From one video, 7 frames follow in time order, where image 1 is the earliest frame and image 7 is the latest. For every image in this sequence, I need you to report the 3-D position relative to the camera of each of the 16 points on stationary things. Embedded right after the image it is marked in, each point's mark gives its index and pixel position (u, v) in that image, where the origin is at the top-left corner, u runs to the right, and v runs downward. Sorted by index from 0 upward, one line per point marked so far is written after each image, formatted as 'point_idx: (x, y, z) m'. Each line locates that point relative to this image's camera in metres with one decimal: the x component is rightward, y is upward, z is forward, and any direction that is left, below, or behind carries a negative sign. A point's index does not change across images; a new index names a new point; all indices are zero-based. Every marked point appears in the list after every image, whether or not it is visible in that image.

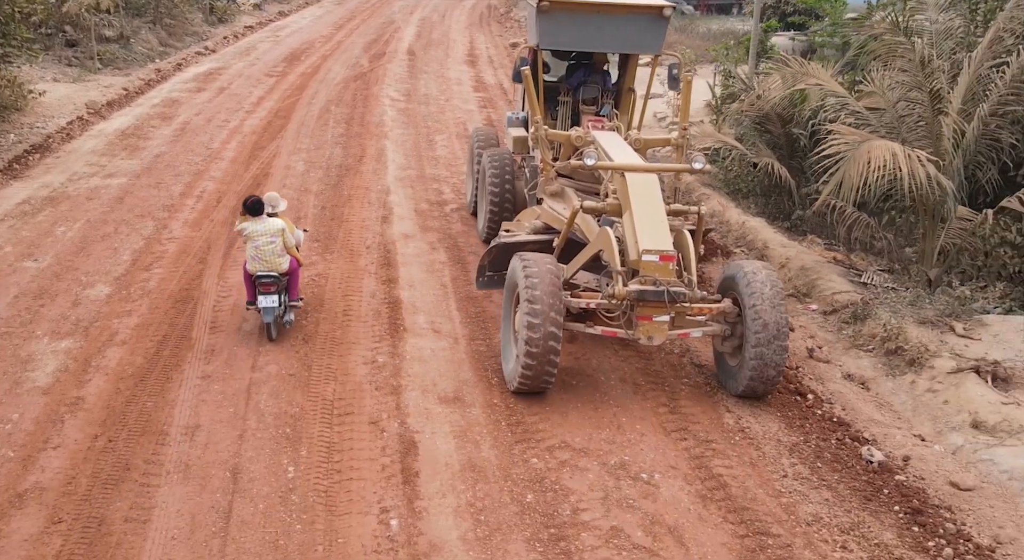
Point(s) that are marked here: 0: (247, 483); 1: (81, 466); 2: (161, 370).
0: (-1.5, -1.1, +5.4) m
1: (-2.5, -1.1, +5.5) m
2: (-2.4, -0.6, +6.7) m
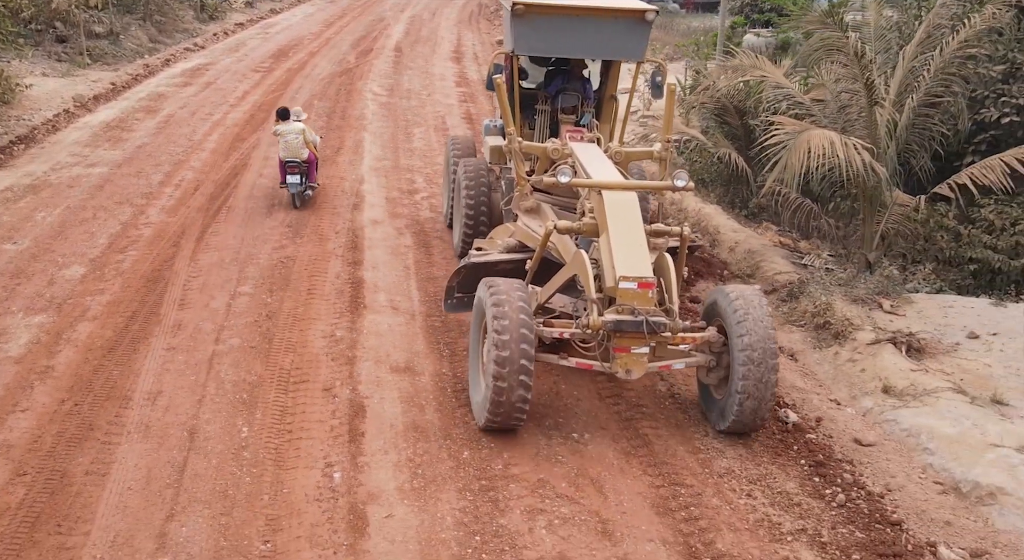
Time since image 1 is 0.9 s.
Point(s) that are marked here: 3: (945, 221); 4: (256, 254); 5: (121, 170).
0: (-1.8, -1.0, +5.8) m
1: (-2.8, -0.9, +5.9) m
2: (-2.8, -0.5, +7.1) m
3: (+4.1, +0.6, +9.1) m
4: (-2.4, +0.2, +9.1) m
5: (-4.9, +1.4, +12.2) m
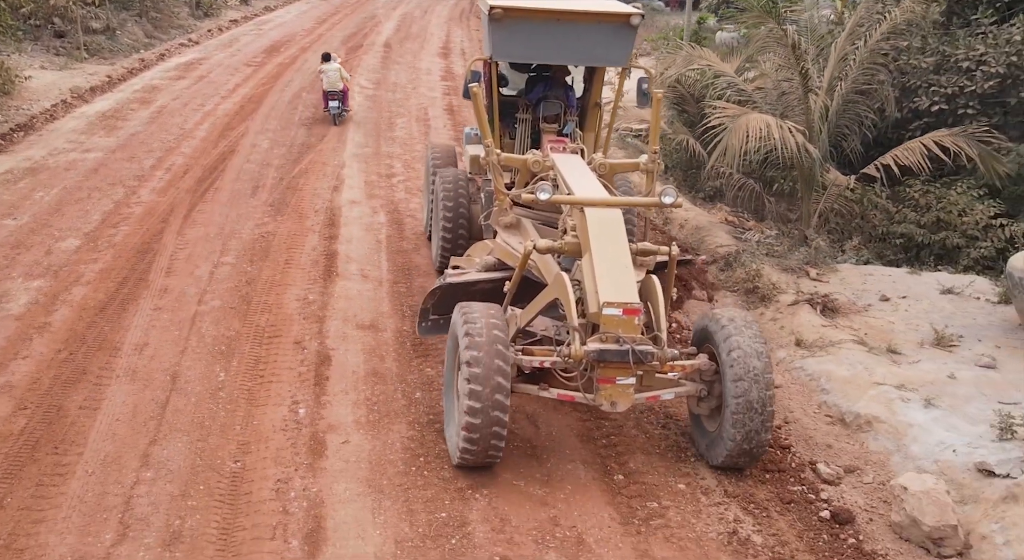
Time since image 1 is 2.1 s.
0: (-2.2, -0.7, +6.5) m
1: (-3.2, -0.6, +6.6) m
2: (-3.2, -0.2, +7.8) m
3: (+3.8, +0.8, +9.8) m
4: (-2.8, +0.5, +9.8) m
5: (-5.3, +1.7, +12.9) m
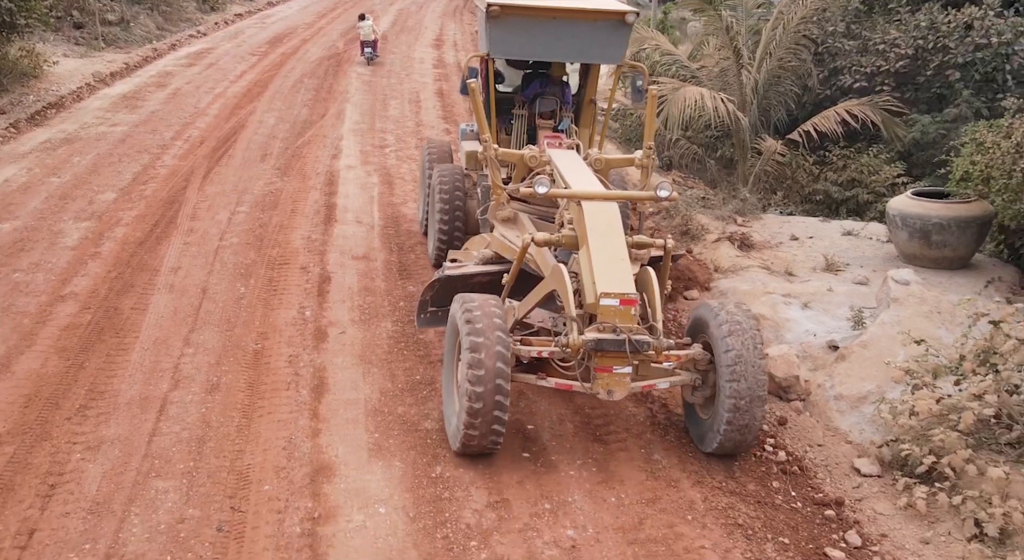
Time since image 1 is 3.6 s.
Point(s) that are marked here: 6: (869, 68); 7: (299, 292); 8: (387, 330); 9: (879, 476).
0: (-2.5, -0.1, +8.1) m
1: (-3.5, 0.0, +8.2) m
2: (-3.5, +0.4, +9.4) m
3: (+3.5, +1.4, +11.4) m
4: (-3.1, +1.1, +11.4) m
5: (-5.6, +2.3, +14.5) m
6: (+4.3, +2.5, +11.6) m
7: (-1.8, -0.1, +8.2) m
8: (-1.0, -0.4, +7.5) m
9: (+2.1, -1.1, +5.5) m
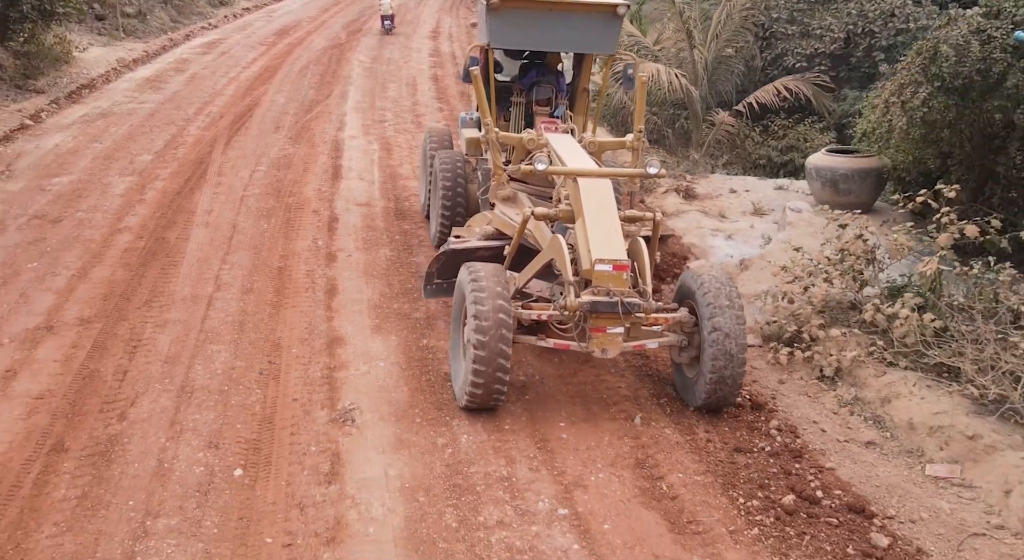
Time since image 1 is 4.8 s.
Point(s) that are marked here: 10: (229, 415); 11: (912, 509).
0: (-2.7, +0.5, +9.8) m
1: (-3.7, +0.6, +9.9) m
2: (-3.7, +1.0, +11.1) m
3: (+3.2, +2.0, +13.1) m
4: (-3.3, +1.7, +13.1) m
5: (-5.8, +2.9, +16.2) m
6: (+4.1, +3.2, +13.3) m
7: (-2.1, +0.5, +9.9) m
8: (-1.2, +0.2, +9.2) m
9: (+1.8, -0.5, +7.2) m
10: (-1.7, -0.8, +5.9) m
11: (+2.1, -1.2, +5.1) m
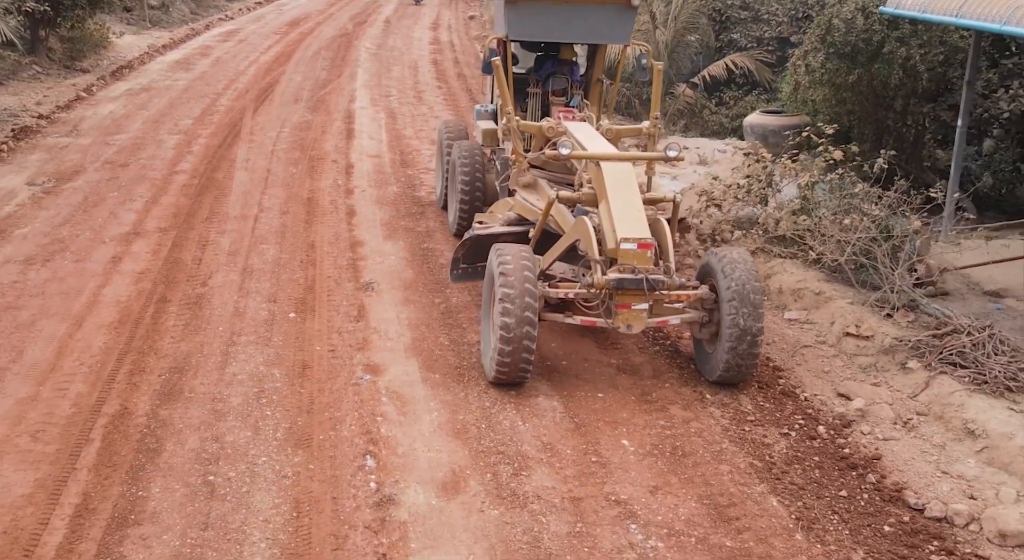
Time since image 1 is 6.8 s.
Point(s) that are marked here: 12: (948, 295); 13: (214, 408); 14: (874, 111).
0: (-2.9, +1.3, +11.9) m
1: (-3.9, +1.4, +12.0) m
2: (-3.9, +1.8, +13.3) m
3: (+3.1, +2.8, +15.3) m
4: (-3.5, +2.5, +15.2) m
5: (-6.0, +3.7, +18.3) m
6: (+3.9, +4.0, +15.5) m
7: (-2.2, +1.3, +12.1) m
8: (-1.4, +1.0, +11.3) m
9: (+1.7, +0.3, +9.3) m
10: (-1.9, 0.0, +8.1) m
11: (+1.9, -0.4, +7.2) m
12: (+3.5, -0.1, +7.8) m
13: (-1.8, -0.8, +5.9) m
14: (+4.1, +1.9, +11.0) m
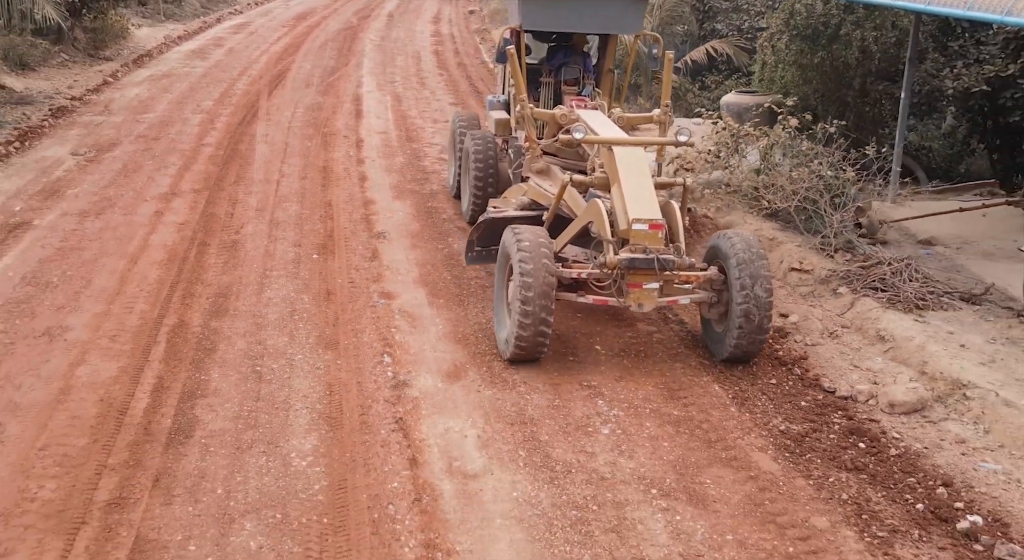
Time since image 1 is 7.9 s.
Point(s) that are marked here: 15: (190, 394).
0: (-3.0, +1.8, +13.1) m
1: (-4.0, +1.9, +13.2) m
2: (-4.0, +2.3, +14.4) m
3: (+3.0, +3.3, +16.4) m
4: (-3.6, +3.0, +16.4) m
5: (-6.1, +4.2, +19.5) m
6: (+3.8, +4.5, +16.6) m
7: (-2.3, +1.8, +13.3) m
8: (-1.4, +1.5, +12.5) m
9: (+1.6, +0.8, +10.5) m
10: (-2.0, +0.4, +9.2) m
11: (+1.9, +0.1, +8.4) m
12: (+3.5, +0.3, +9.0) m
13: (-1.9, -0.3, +7.1) m
14: (+4.1, +2.4, +12.2) m
15: (-2.0, -0.7, +5.9) m
